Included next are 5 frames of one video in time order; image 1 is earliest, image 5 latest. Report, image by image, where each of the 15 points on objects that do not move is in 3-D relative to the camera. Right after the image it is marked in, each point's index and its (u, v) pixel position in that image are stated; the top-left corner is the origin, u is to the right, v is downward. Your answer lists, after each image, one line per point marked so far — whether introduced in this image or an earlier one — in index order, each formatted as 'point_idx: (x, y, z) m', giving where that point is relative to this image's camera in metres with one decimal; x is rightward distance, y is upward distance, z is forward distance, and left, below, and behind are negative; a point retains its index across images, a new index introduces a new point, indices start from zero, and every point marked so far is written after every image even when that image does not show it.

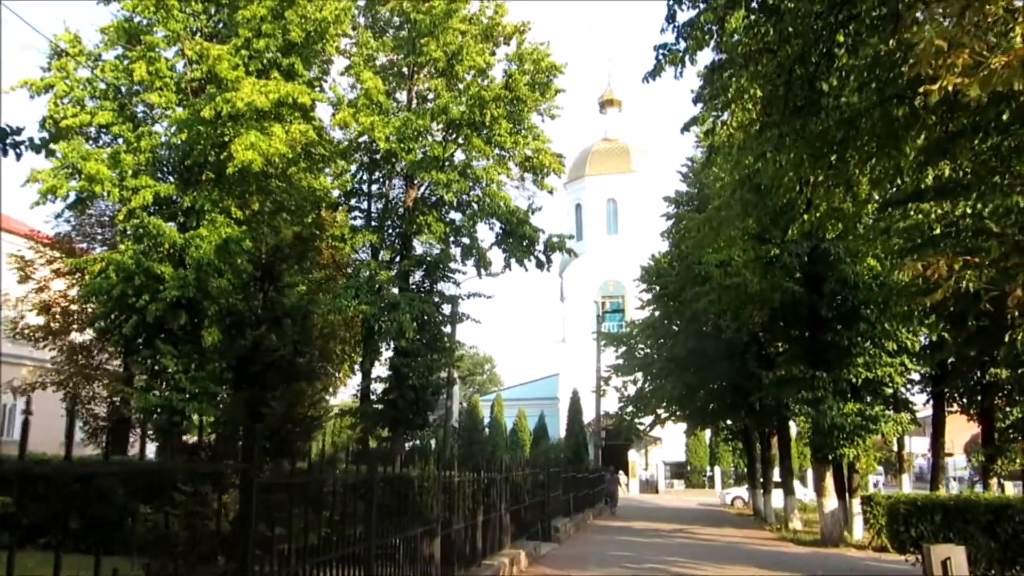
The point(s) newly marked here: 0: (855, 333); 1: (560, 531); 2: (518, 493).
0: (+6.7, -0.8, +17.6) m
1: (+0.9, -4.6, +17.2) m
2: (0.0, -3.2, +14.0) m
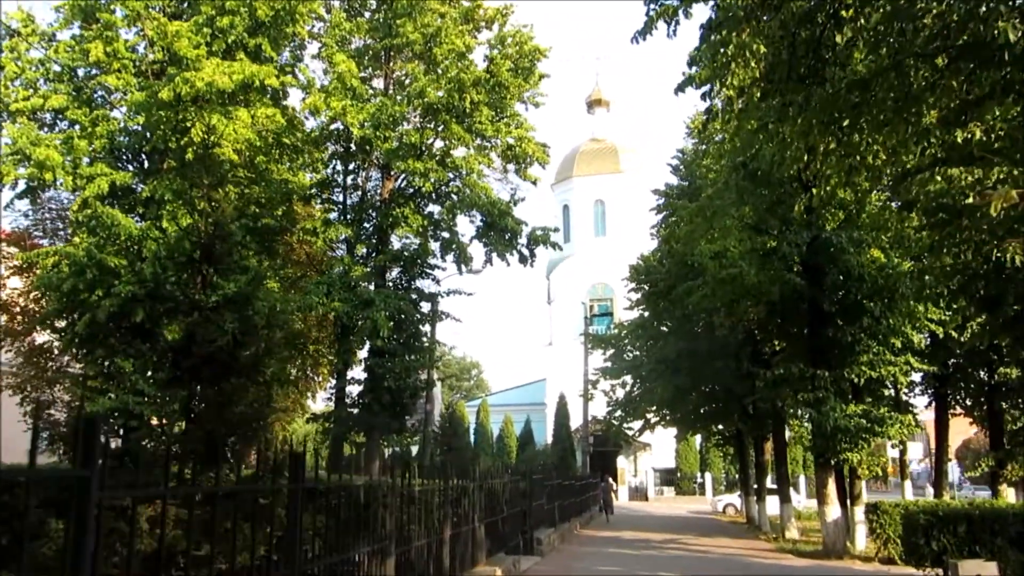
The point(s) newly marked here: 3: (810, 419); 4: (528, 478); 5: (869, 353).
0: (+6.3, -0.7, +16.5) m
1: (+0.5, -4.5, +16.0) m
2: (-0.3, -3.0, +12.8) m
3: (+5.4, -2.4, +16.5) m
4: (+0.3, -3.3, +15.7) m
5: (+6.5, -1.2, +16.7) m
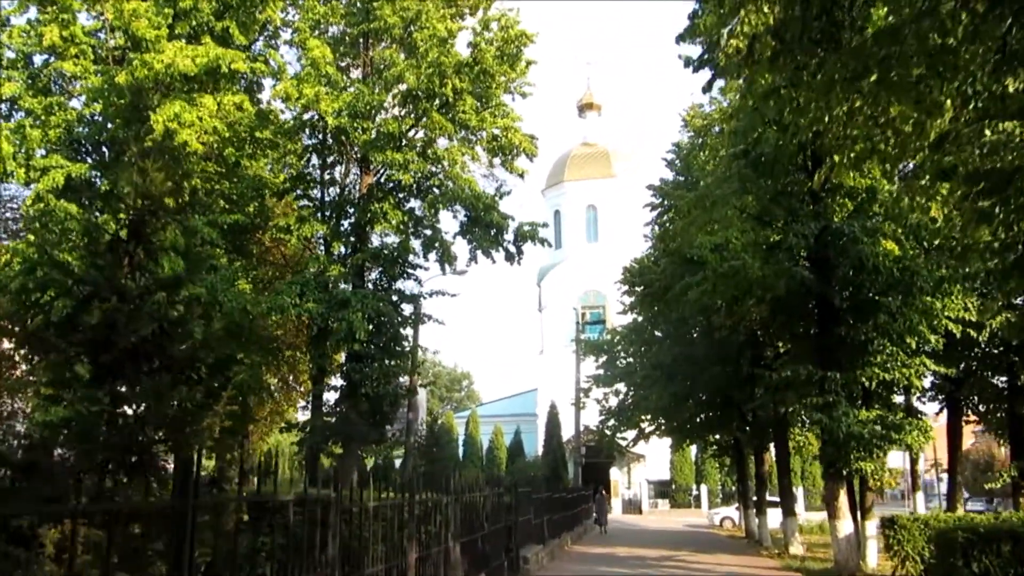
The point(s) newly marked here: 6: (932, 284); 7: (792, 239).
0: (+6.1, -0.6, +15.3) m
1: (+0.3, -4.4, +14.7) m
2: (-0.5, -2.9, +11.5) m
3: (+5.2, -2.3, +15.3) m
4: (0.0, -3.2, +14.5) m
5: (+6.3, -1.1, +15.5) m
6: (+6.7, +0.1, +14.5) m
7: (+4.6, +0.8, +15.0) m
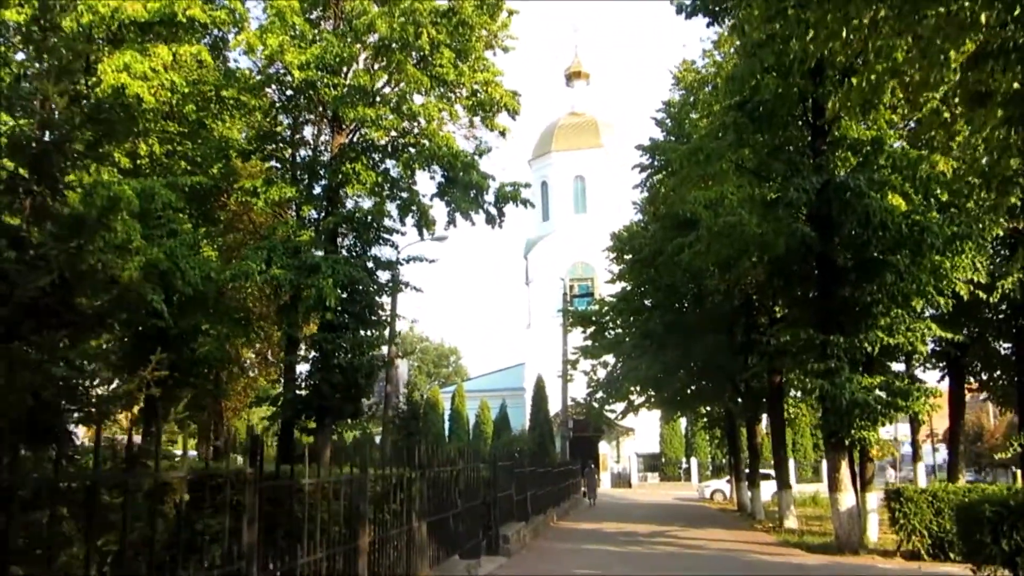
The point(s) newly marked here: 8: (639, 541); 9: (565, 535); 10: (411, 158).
0: (+5.7, 0.0, +14.3) m
1: (0.0, -3.8, +13.8) m
2: (-0.8, -2.4, +10.5) m
3: (+4.8, -1.7, +14.4) m
4: (-0.3, -2.6, +13.5) m
5: (+5.9, -0.5, +14.6) m
6: (+6.4, +0.7, +13.6) m
7: (+4.3, +1.5, +14.0) m
8: (+2.3, -4.6, +16.4) m
9: (+1.1, -5.0, +18.3) m
10: (-2.0, +2.6, +18.3) m
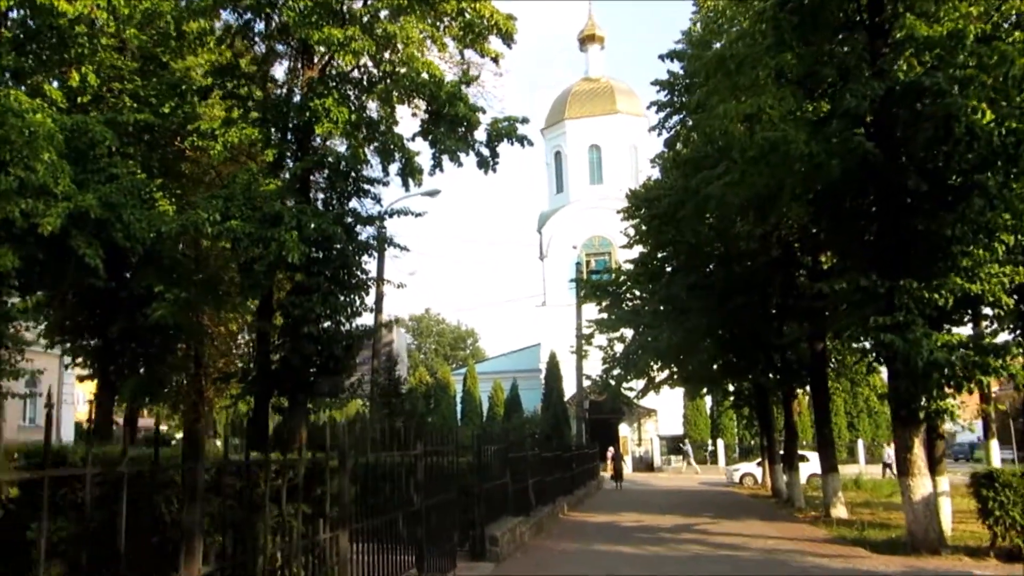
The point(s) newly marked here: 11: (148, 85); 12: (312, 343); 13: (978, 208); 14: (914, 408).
0: (+5.6, +0.8, +11.6) m
1: (-0.1, -3.1, +11.2) m
2: (-1.0, -1.8, +7.9) m
3: (+4.7, -0.9, +11.6) m
4: (-0.4, -1.9, +10.9) m
5: (+5.8, +0.4, +11.8) m
6: (+6.2, +1.5, +10.8) m
7: (+4.1, +2.3, +11.2) m
8: (+2.3, -3.8, +13.8) m
9: (+1.1, -4.2, +15.7) m
10: (-2.1, +3.4, +15.7) m
11: (-6.3, +3.5, +15.3) m
12: (-3.7, -1.0, +16.7) m
13: (+5.8, +0.9, +11.4) m
14: (+5.2, -1.6, +12.1) m
